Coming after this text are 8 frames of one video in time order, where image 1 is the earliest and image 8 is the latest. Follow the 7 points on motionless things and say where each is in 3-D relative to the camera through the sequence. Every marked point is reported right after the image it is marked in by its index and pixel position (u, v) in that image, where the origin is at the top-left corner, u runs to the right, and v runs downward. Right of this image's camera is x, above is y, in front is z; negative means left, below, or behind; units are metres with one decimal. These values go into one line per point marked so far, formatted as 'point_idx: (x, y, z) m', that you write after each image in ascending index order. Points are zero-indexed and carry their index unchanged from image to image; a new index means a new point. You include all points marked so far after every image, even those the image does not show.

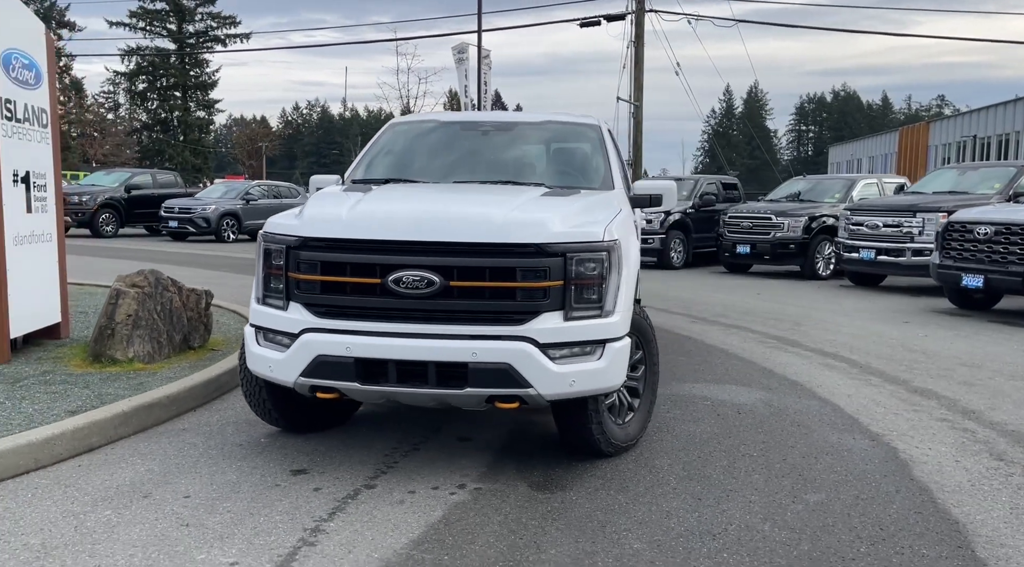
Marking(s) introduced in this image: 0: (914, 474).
0: (+2.2, -1.0, +4.4) m
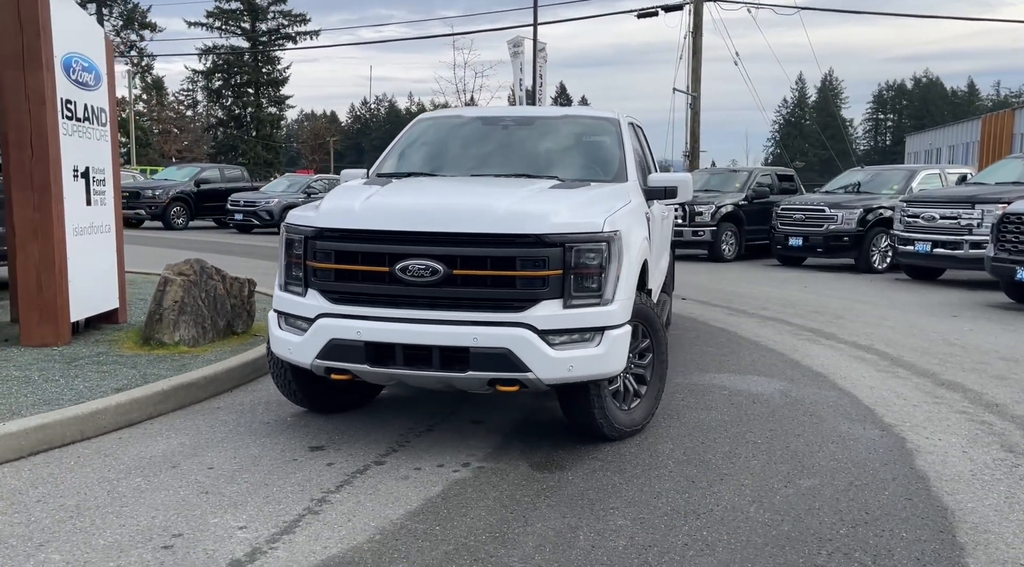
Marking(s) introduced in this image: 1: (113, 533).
0: (+2.2, -1.0, +4.5) m
1: (-1.6, -1.0, +3.3) m
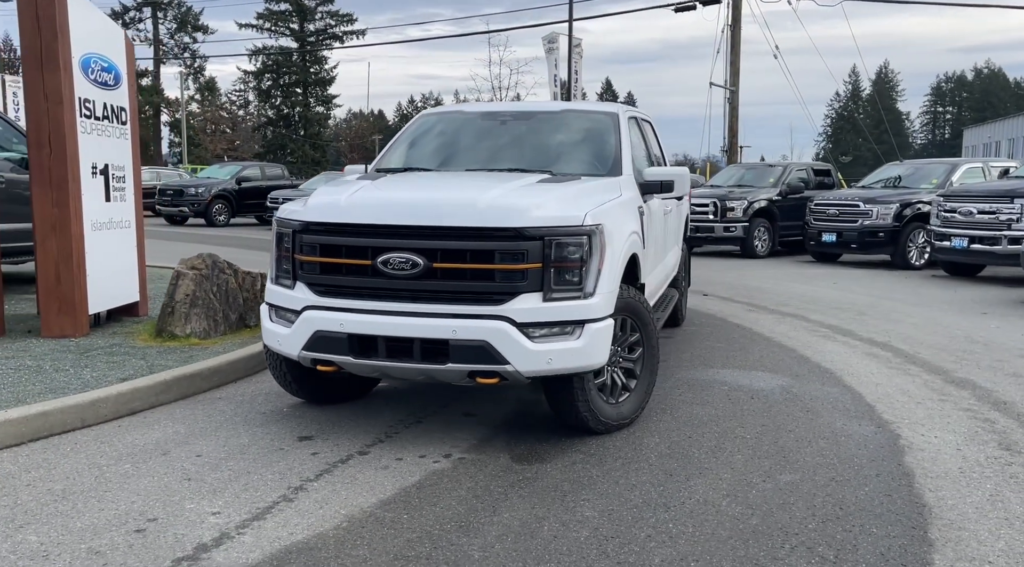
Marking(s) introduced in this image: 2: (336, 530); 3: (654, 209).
0: (+2.1, -0.9, +4.4) m
1: (-1.8, -1.0, +3.4) m
2: (-0.7, -1.0, +3.3) m
3: (+1.0, +0.5, +5.9) m
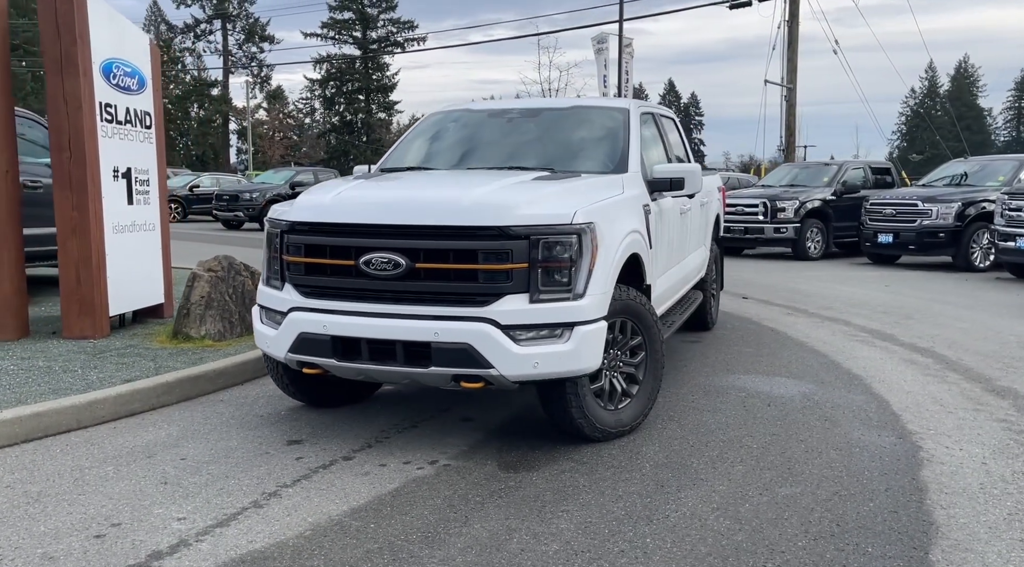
0: (+2.0, -0.9, +4.1) m
1: (-1.9, -1.0, +3.4) m
2: (-0.8, -1.0, +3.2) m
3: (+1.1, +0.5, +5.7) m
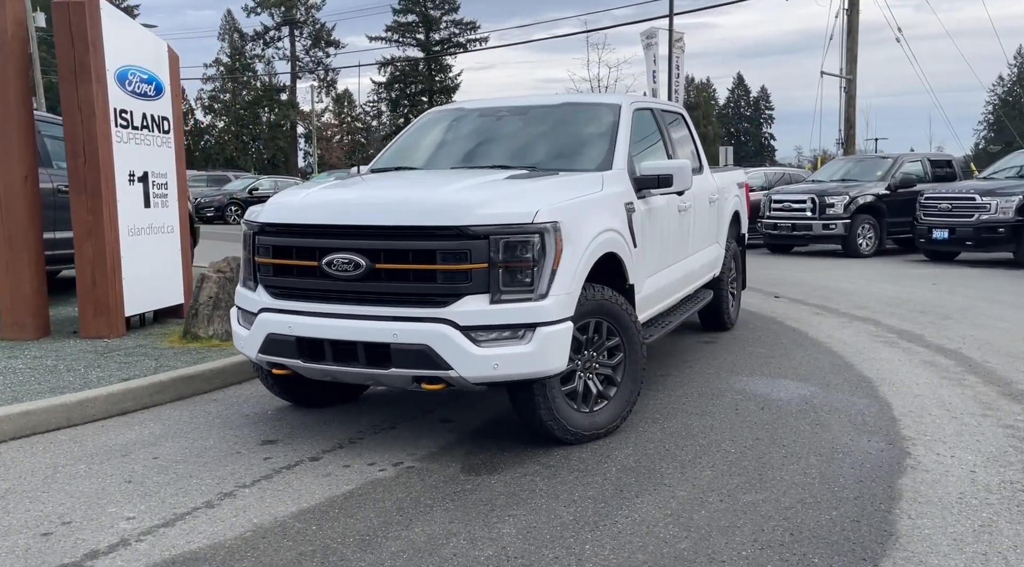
0: (+1.8, -0.9, +3.9) m
1: (-2.1, -1.0, +3.5) m
2: (-1.1, -1.0, +3.2) m
3: (+1.0, +0.5, +5.6) m
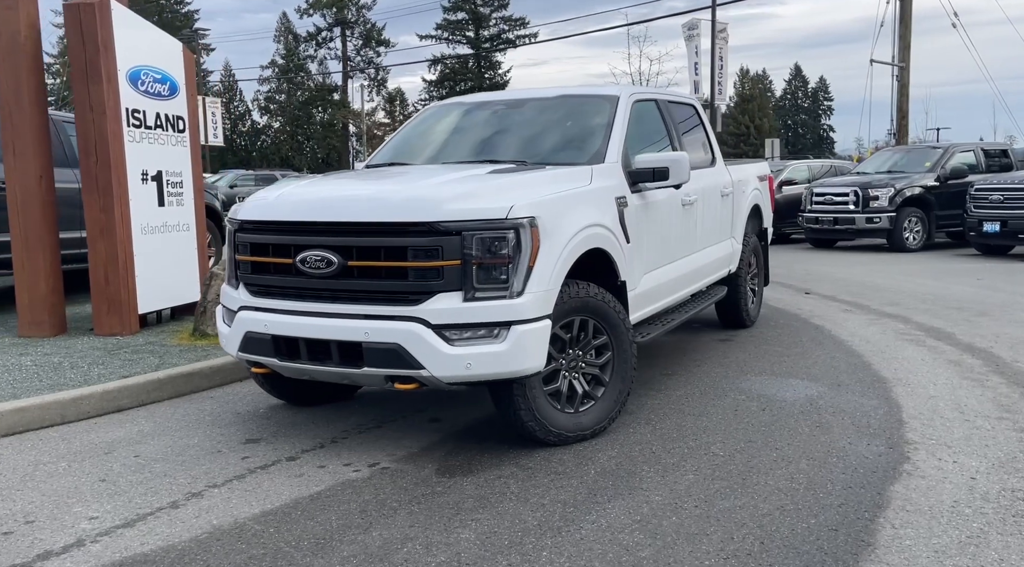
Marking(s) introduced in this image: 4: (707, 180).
0: (+1.7, -0.9, +3.7) m
1: (-2.3, -1.0, +3.5) m
2: (-1.3, -1.0, +3.2) m
3: (+1.0, +0.6, +5.4) m
4: (+1.6, +0.9, +6.7) m
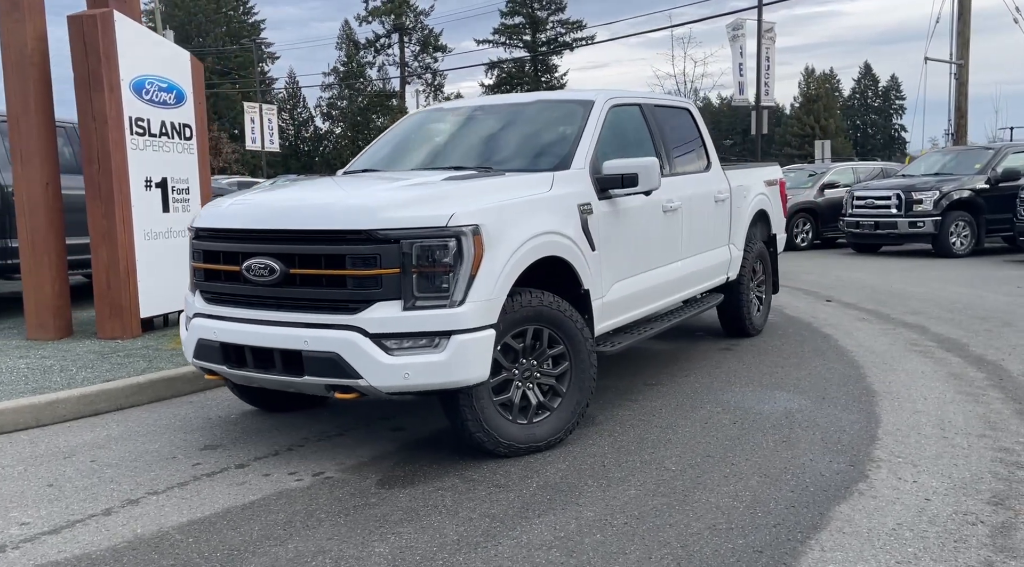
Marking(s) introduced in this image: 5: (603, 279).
0: (+1.4, -1.0, +3.5) m
1: (-2.6, -1.0, +3.6) m
2: (-1.6, -1.0, +3.2) m
3: (+0.8, +0.5, +5.3) m
4: (+1.5, +0.8, +6.5) m
5: (+0.6, 0.0, +4.9) m
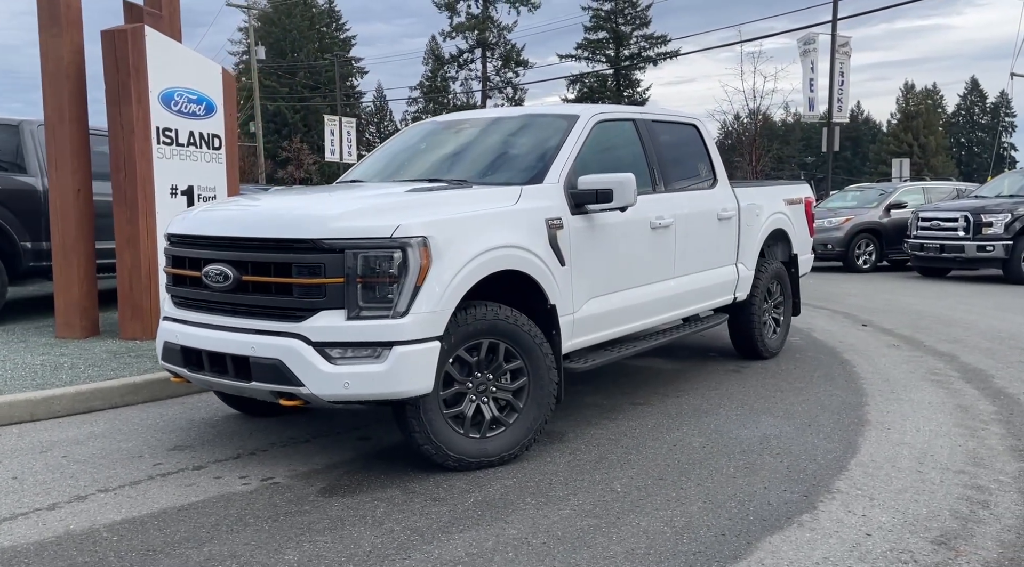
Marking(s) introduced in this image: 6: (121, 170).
0: (+1.1, -1.1, +3.4) m
1: (-2.9, -1.0, +3.8) m
2: (-1.9, -1.0, +3.3) m
3: (+0.6, +0.4, +5.2) m
4: (+1.5, +0.6, +6.4) m
5: (+0.4, -0.1, +4.9) m
6: (-3.7, +1.1, +7.7) m
